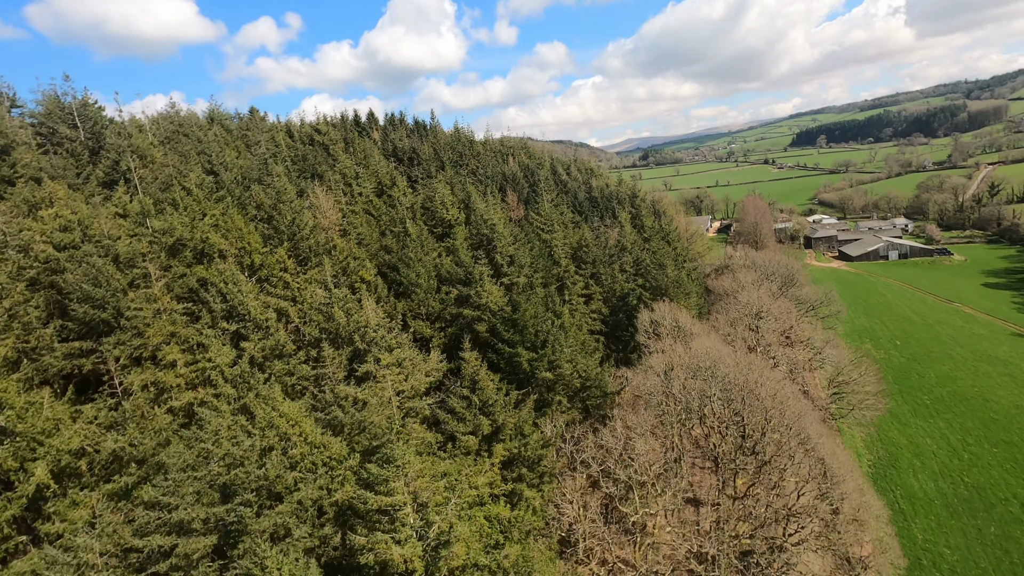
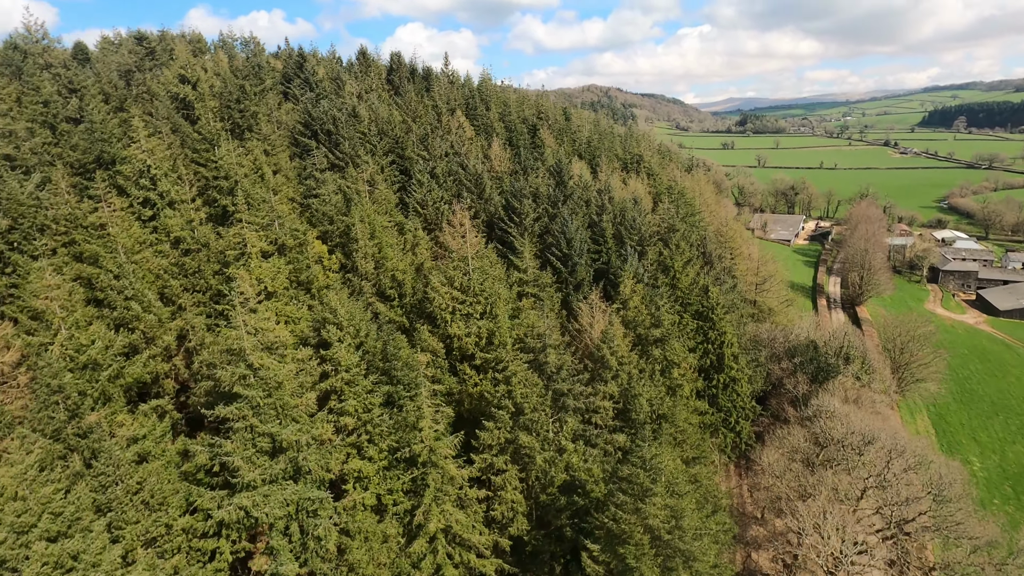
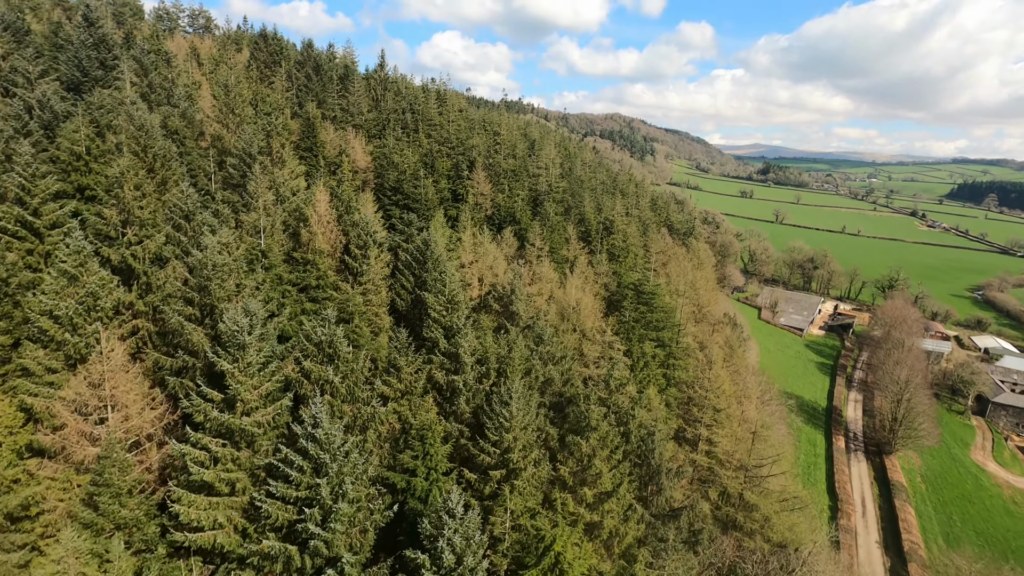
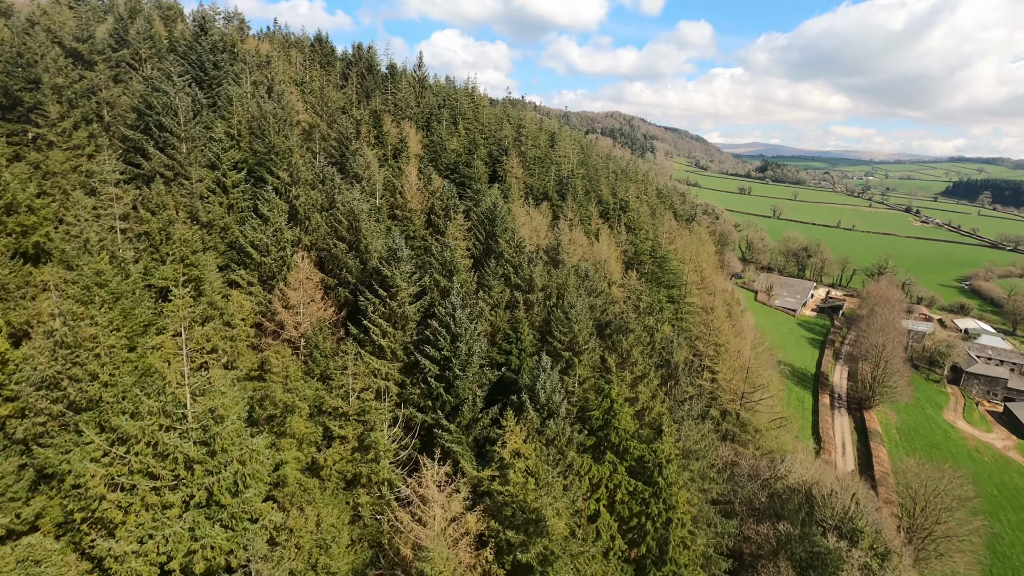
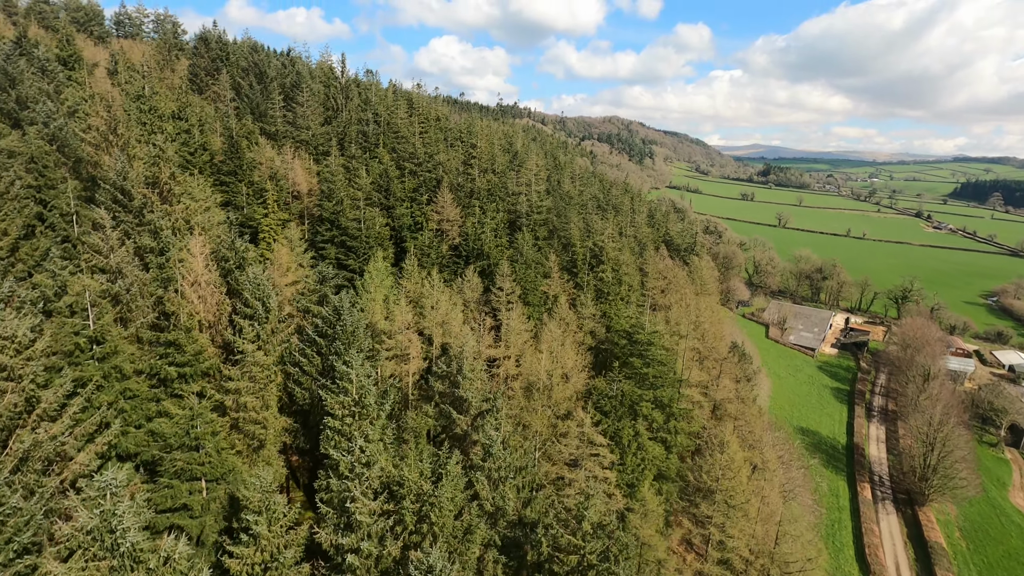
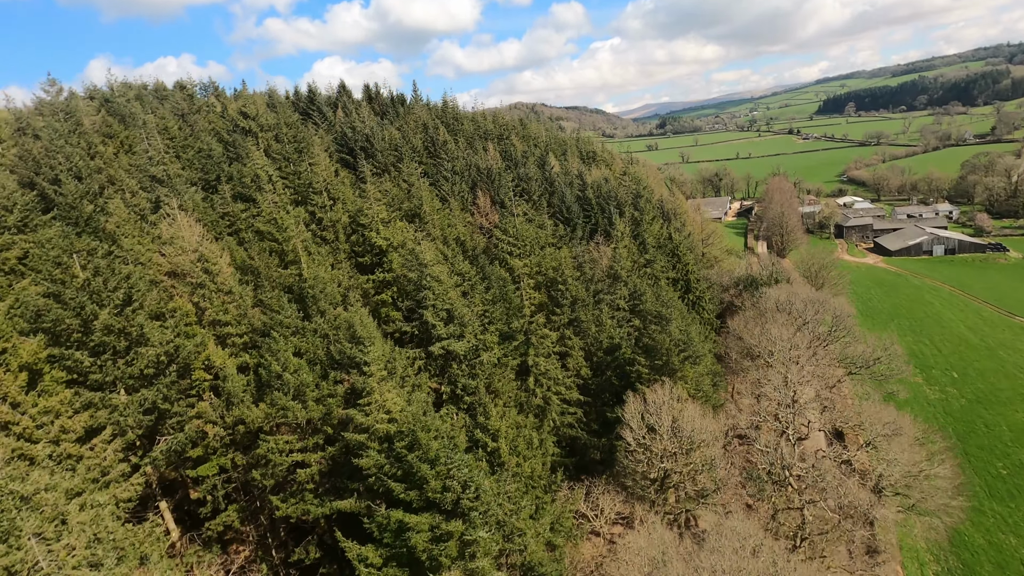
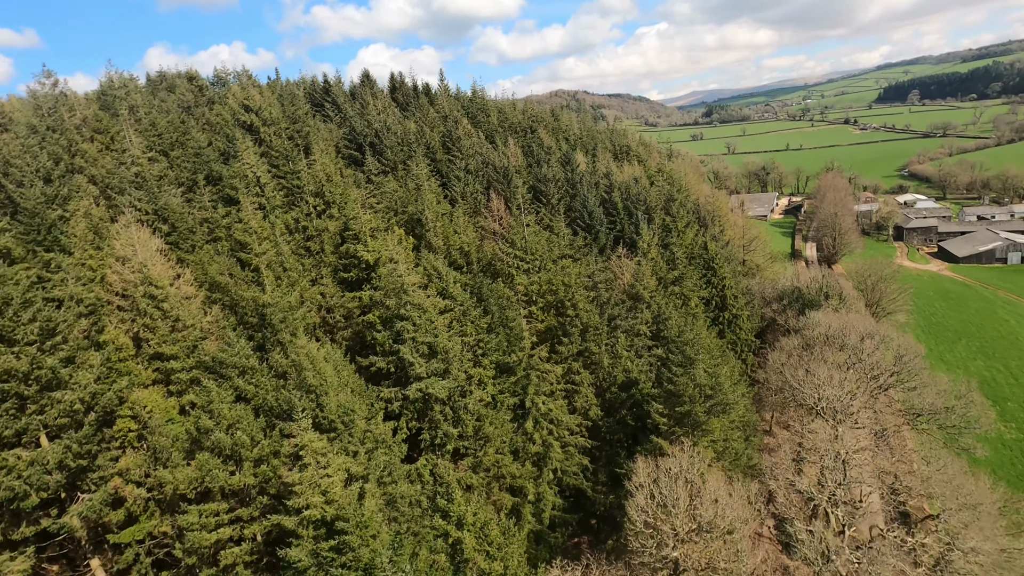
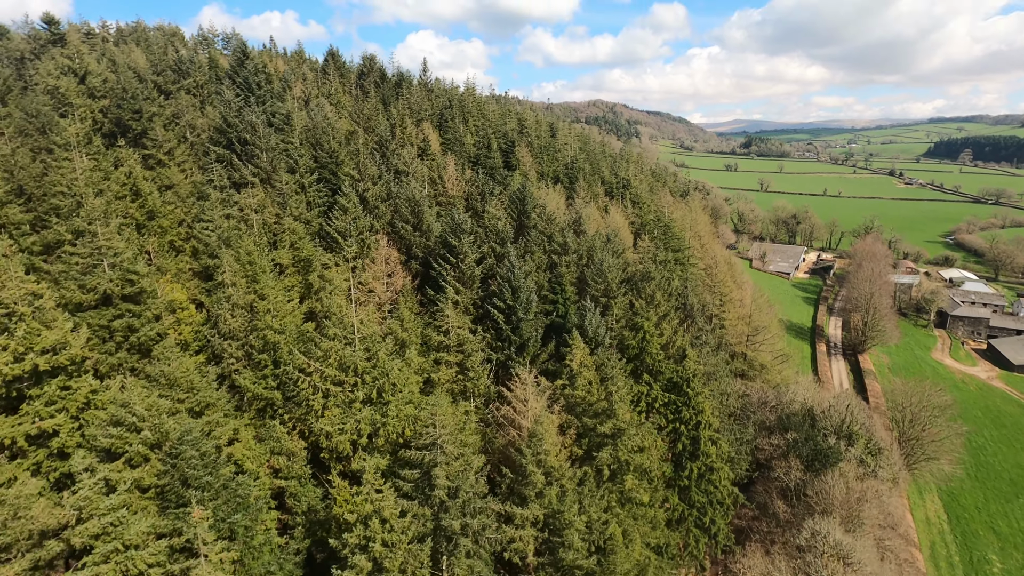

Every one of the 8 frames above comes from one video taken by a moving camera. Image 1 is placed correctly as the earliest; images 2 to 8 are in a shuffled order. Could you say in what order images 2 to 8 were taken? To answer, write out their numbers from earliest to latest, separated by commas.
6, 7, 2, 8, 4, 3, 5
